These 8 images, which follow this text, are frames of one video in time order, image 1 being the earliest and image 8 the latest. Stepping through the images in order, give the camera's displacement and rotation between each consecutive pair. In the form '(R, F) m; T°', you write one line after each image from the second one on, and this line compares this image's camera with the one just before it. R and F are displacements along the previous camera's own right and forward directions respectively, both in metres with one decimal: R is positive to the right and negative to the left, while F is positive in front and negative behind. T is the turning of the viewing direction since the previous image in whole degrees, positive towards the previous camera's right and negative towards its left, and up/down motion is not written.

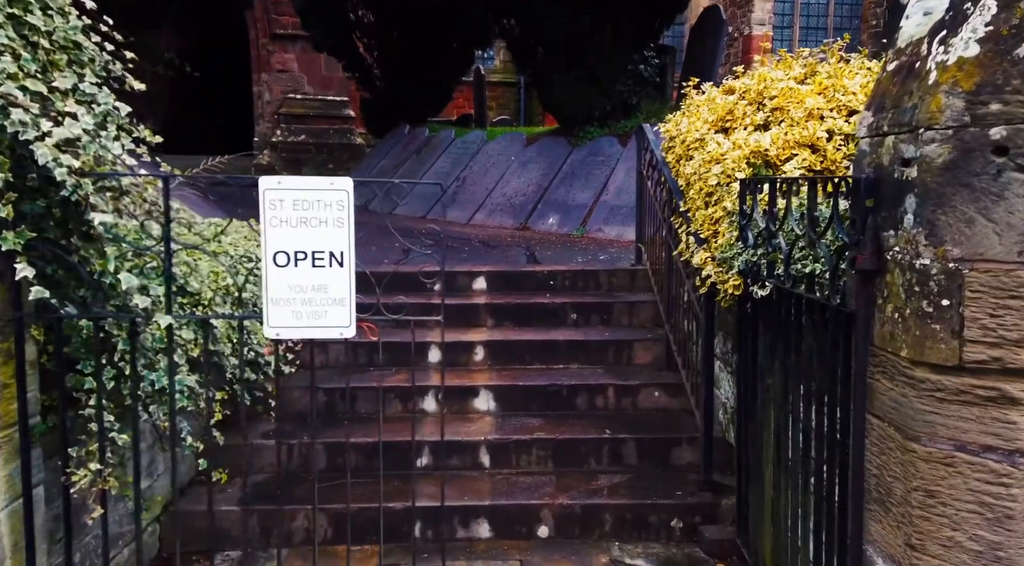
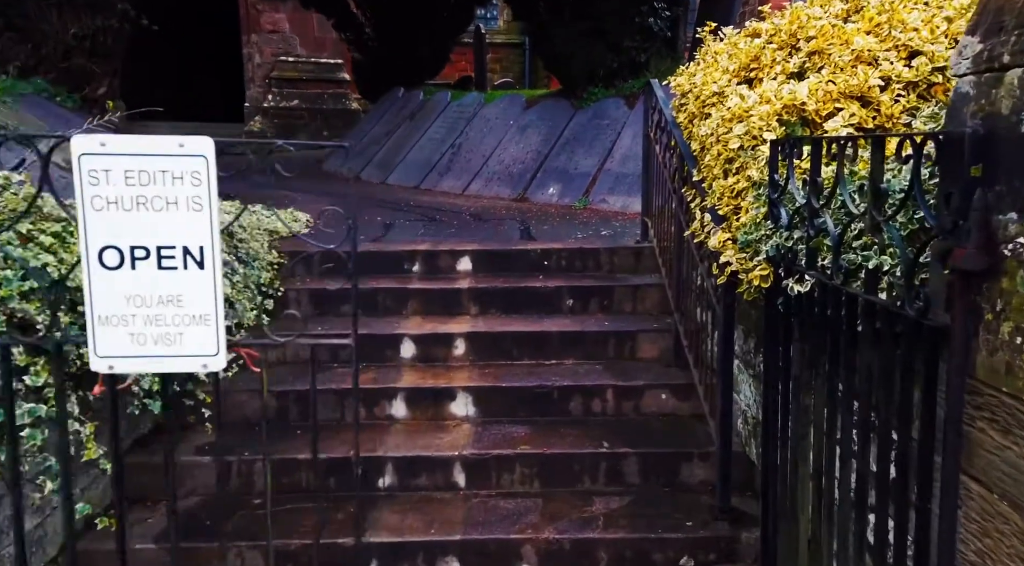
(+0.1, +0.9) m; -1°
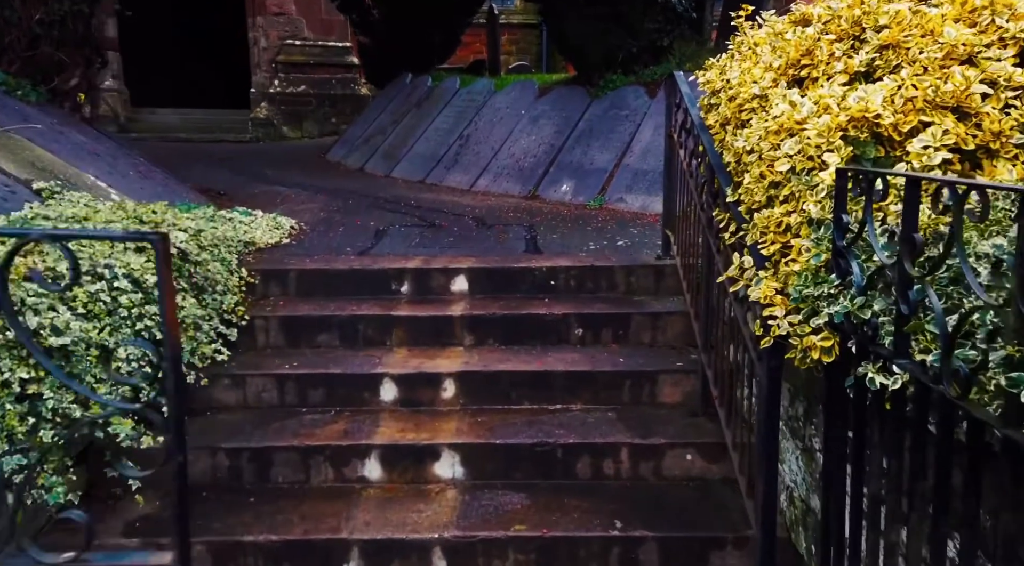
(+0.1, +0.8) m; -1°
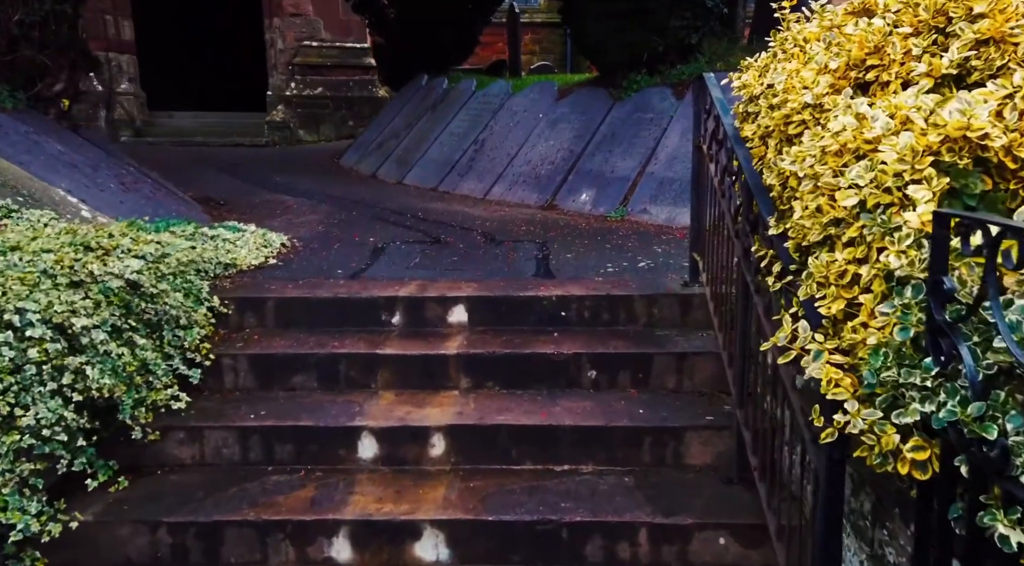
(+0.1, +0.7) m; -1°
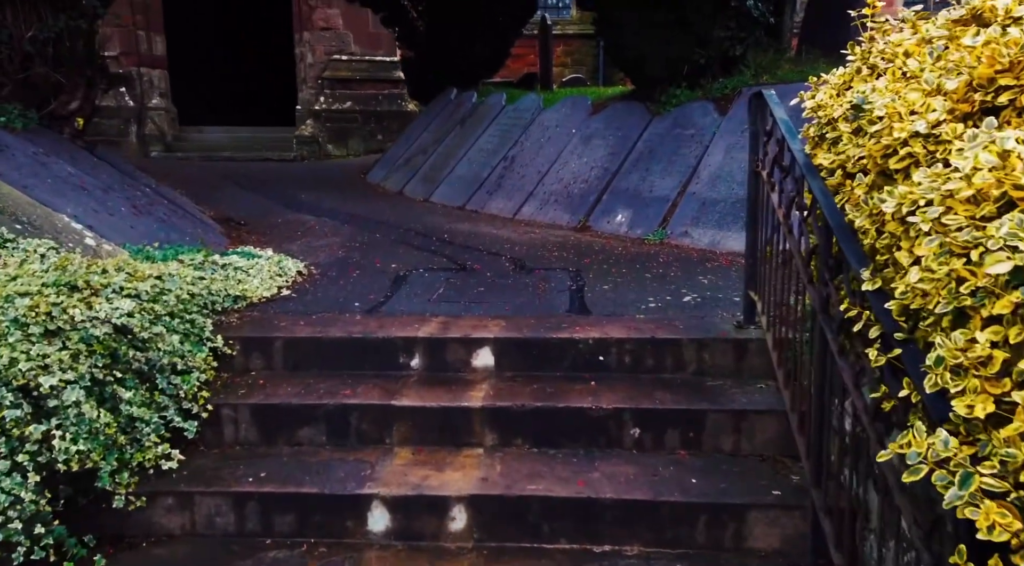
(0.0, +0.5) m; -2°
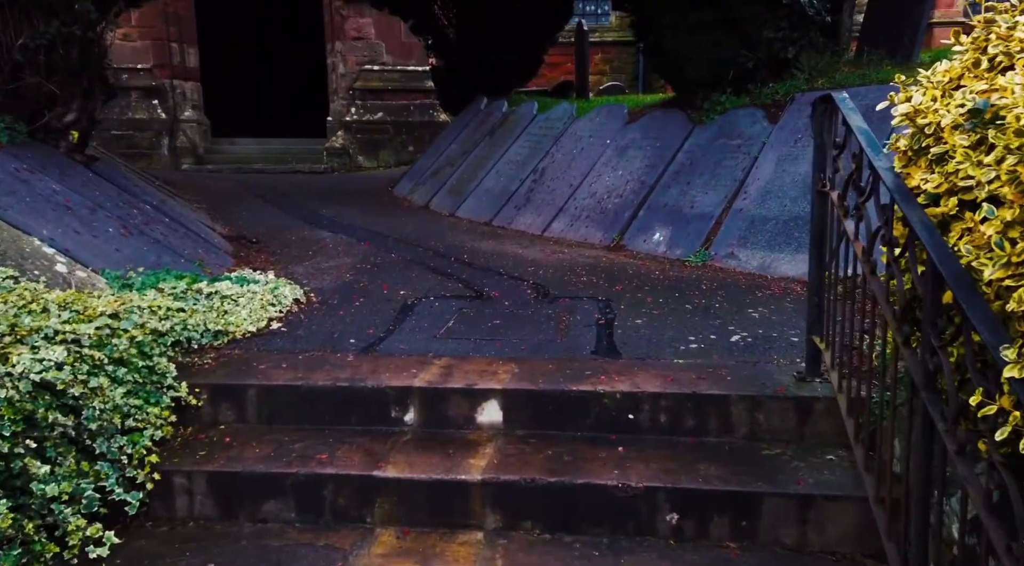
(+0.1, +0.7) m; -2°
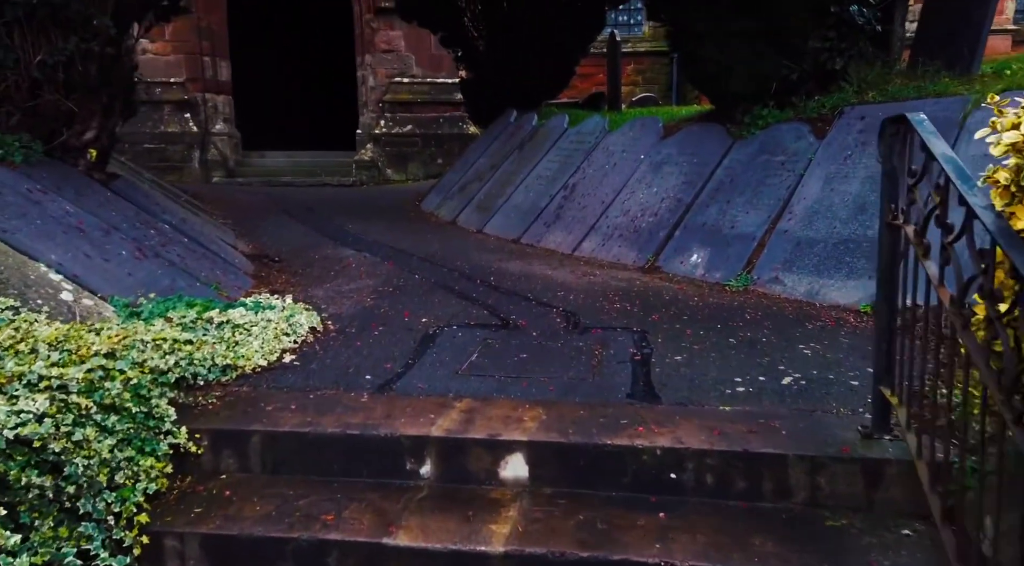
(0.0, +0.4) m; -2°
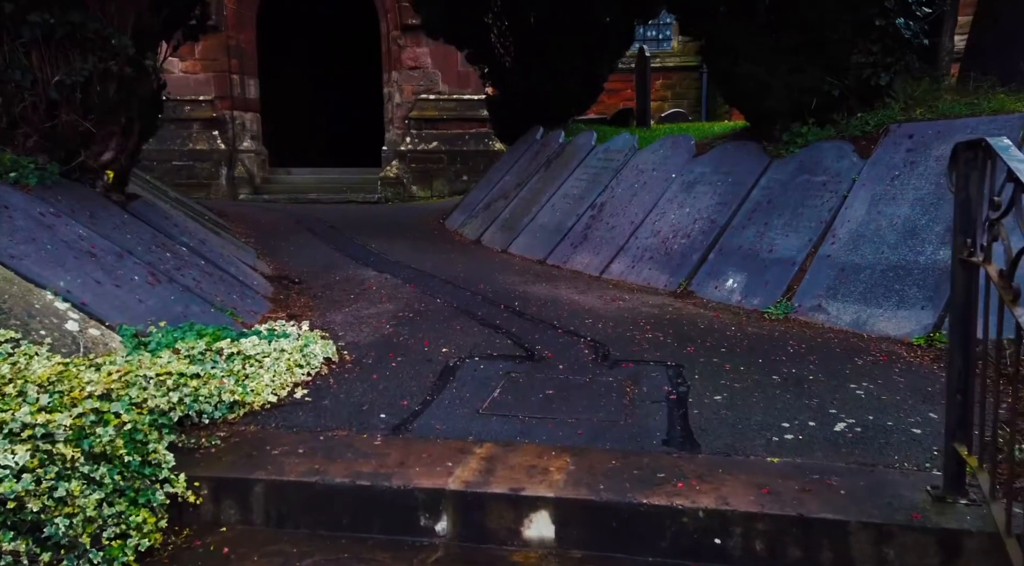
(0.0, +0.3) m; -1°
